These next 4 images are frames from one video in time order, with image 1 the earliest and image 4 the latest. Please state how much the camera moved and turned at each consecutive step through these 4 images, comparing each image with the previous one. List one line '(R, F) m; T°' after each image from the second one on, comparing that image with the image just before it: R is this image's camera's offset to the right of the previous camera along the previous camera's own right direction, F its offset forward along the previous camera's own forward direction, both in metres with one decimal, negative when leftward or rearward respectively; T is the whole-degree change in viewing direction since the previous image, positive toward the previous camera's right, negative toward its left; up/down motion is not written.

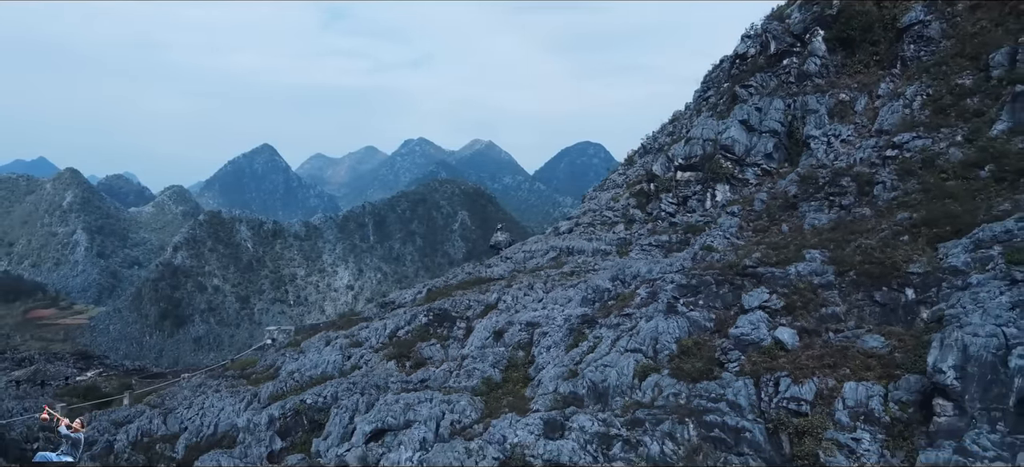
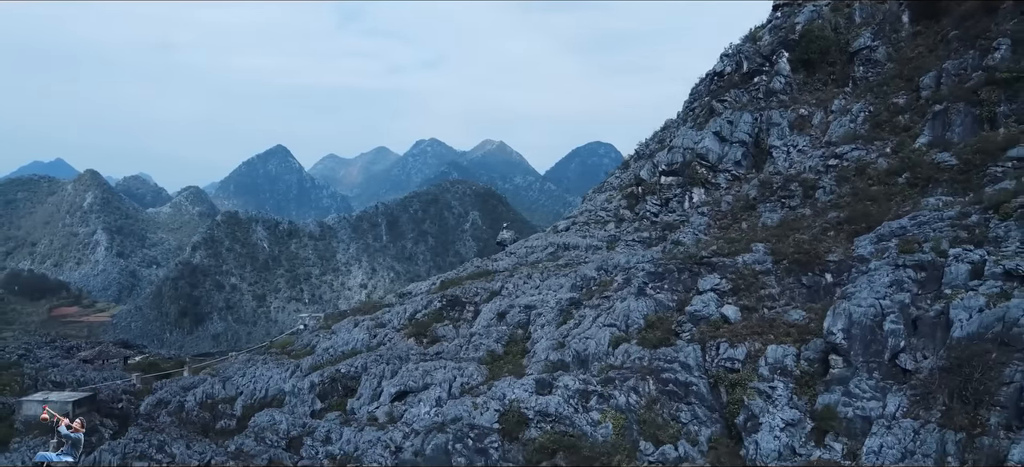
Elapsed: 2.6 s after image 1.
(+0.3, -3.0) m; -1°
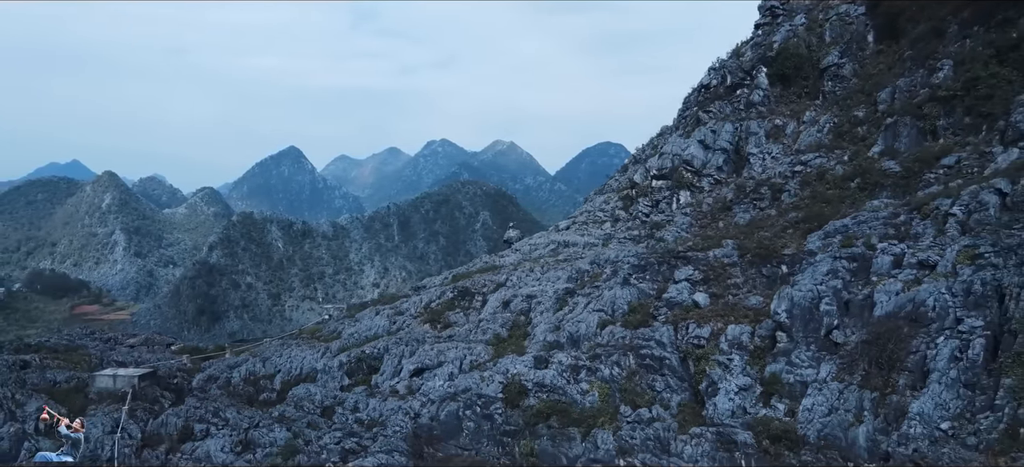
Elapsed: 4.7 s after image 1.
(+0.2, -2.6) m; -1°
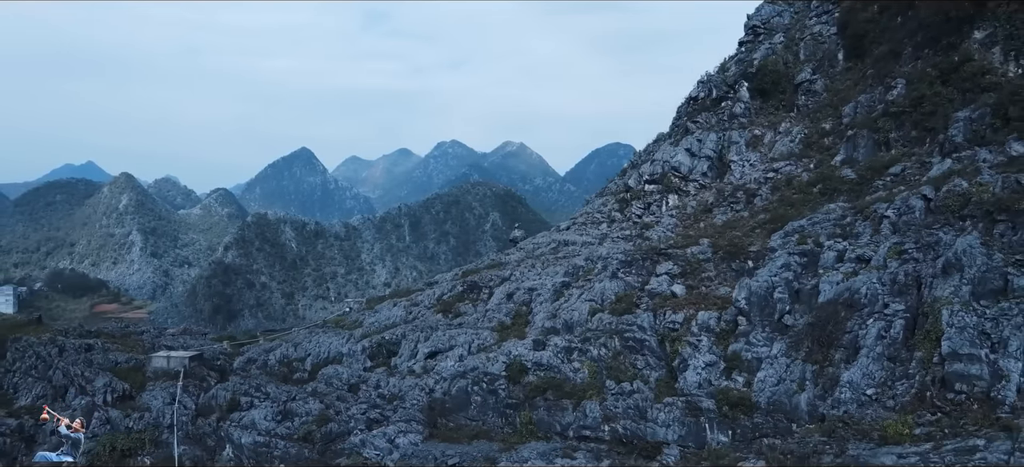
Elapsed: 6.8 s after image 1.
(+0.2, -2.7) m; -1°
